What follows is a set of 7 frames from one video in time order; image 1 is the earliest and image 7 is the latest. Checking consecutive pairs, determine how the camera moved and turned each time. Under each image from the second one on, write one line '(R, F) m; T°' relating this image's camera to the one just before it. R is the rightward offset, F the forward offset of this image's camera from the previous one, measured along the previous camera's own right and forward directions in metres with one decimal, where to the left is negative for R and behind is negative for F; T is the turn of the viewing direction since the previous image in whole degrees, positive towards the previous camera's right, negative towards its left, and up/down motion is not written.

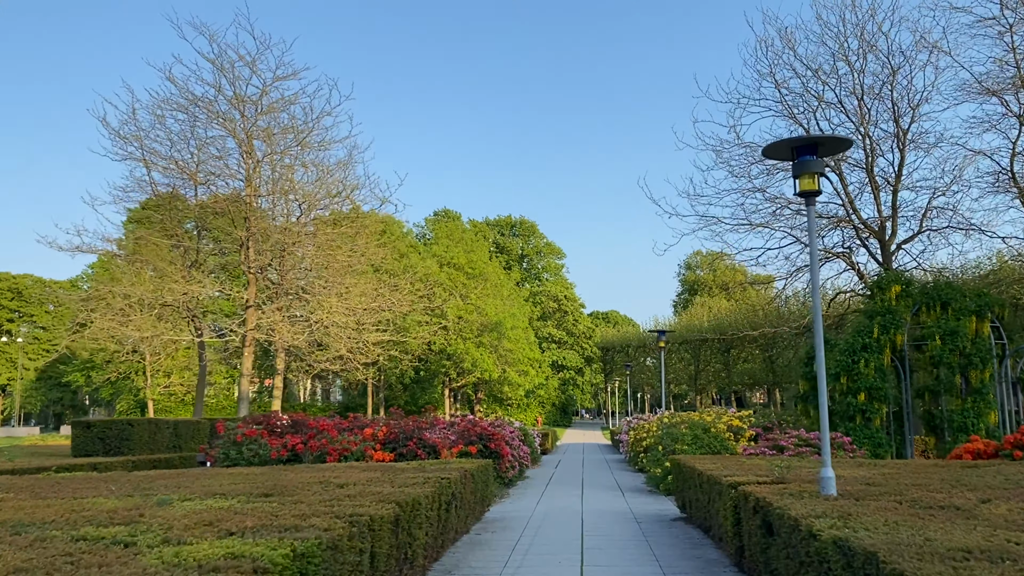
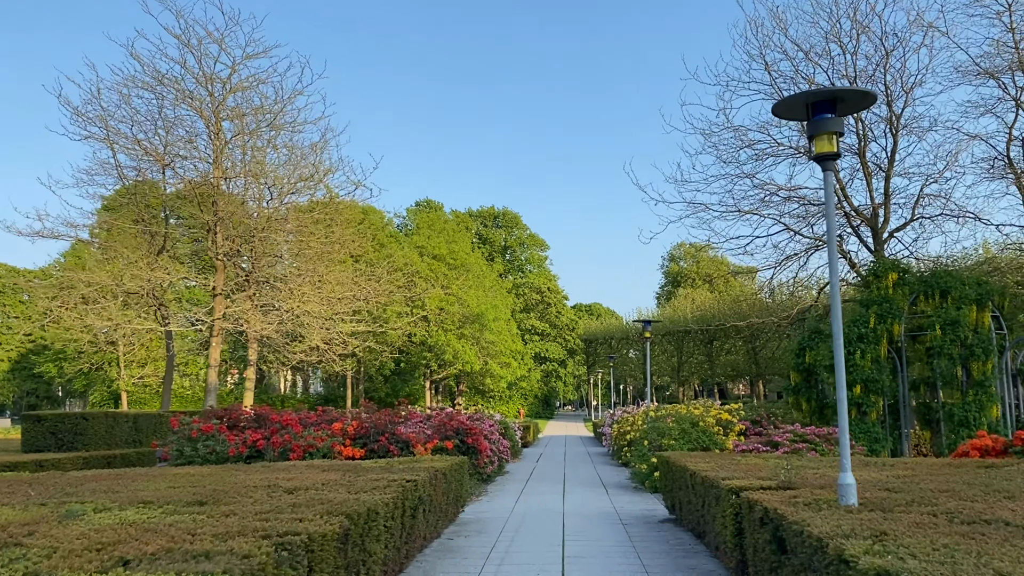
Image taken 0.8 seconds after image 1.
(+0.1, +0.7) m; +1°
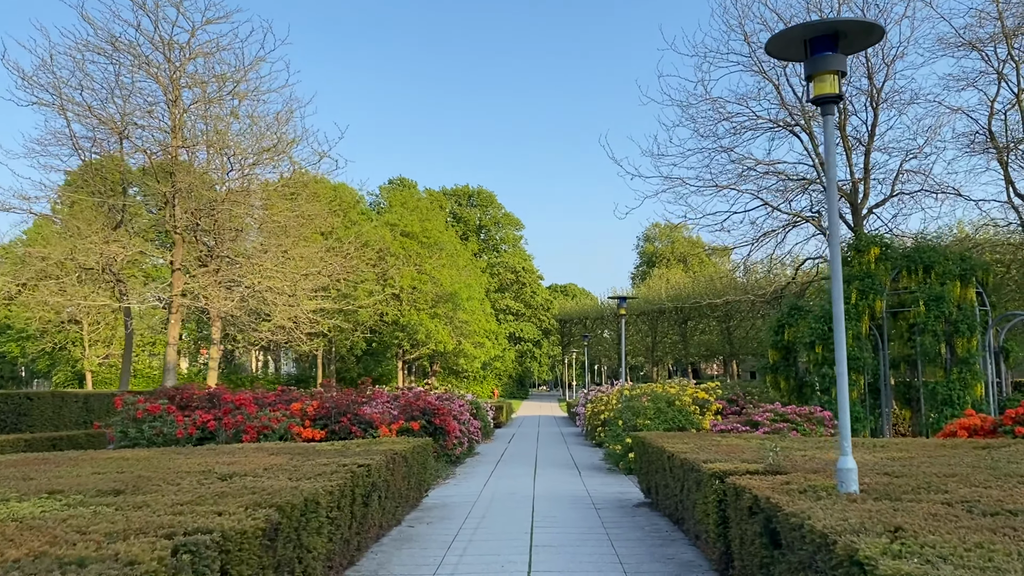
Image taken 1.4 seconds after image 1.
(+0.1, +0.6) m; +2°
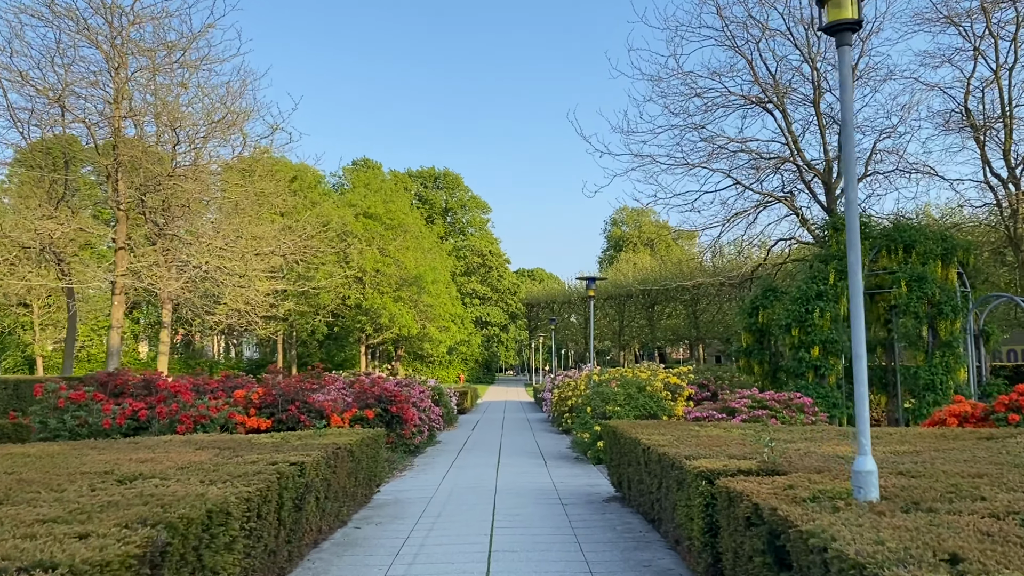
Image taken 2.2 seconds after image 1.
(+0.1, +0.7) m; +3°
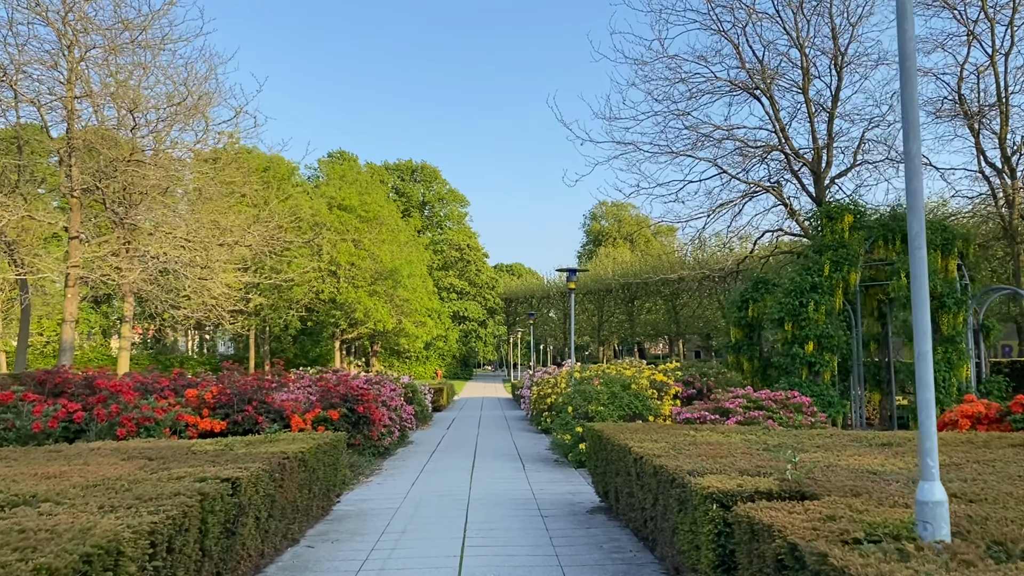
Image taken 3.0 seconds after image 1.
(0.0, +0.7) m; +2°
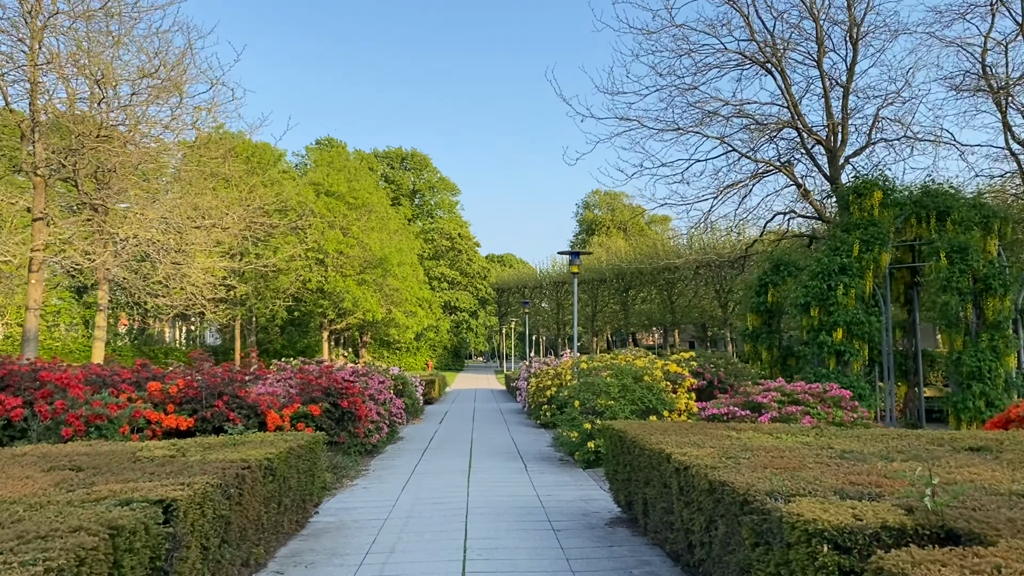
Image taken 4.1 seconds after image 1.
(-0.1, +1.0) m; +1°
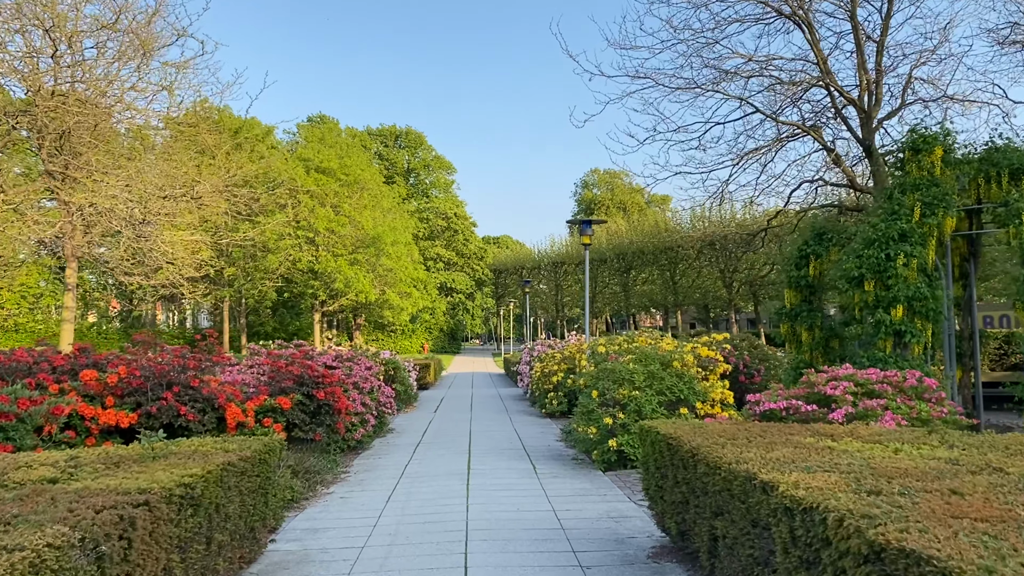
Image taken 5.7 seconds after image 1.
(-0.1, +1.4) m; 0°
